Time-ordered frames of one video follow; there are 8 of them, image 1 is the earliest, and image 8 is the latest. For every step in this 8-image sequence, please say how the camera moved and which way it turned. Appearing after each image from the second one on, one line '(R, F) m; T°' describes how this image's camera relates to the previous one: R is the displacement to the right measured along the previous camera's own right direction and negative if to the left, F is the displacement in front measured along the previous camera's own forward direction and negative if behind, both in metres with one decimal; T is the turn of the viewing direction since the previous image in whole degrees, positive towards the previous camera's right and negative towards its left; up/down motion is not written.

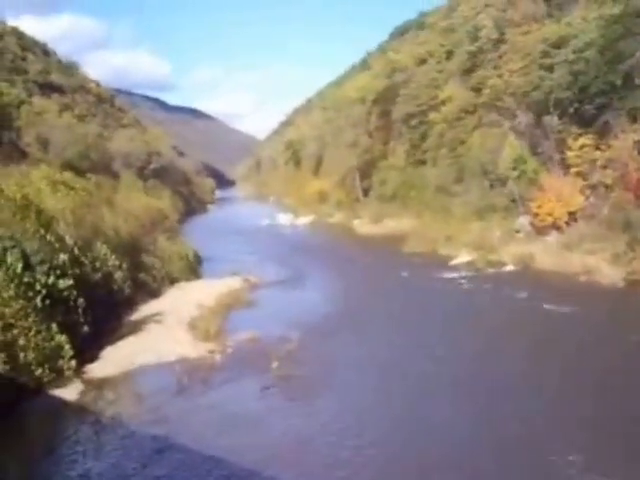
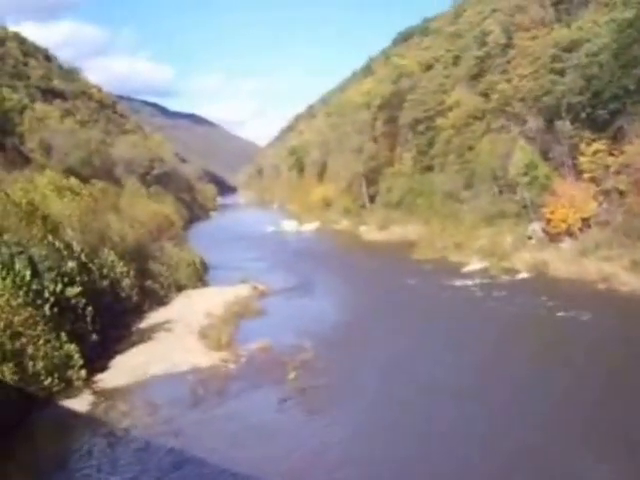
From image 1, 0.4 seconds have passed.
(-0.1, +0.2) m; 0°
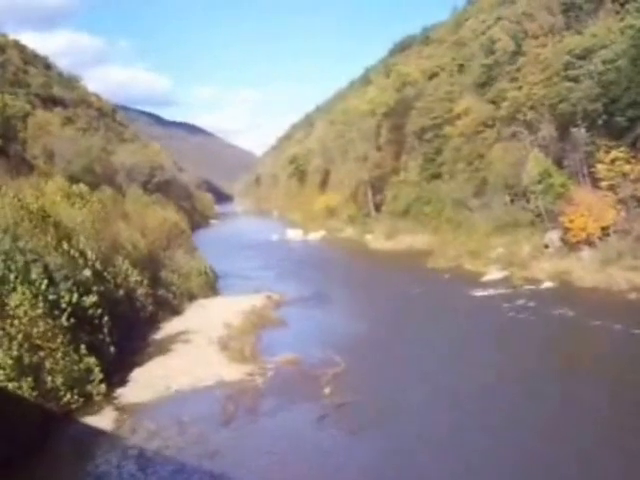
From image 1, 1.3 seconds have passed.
(-0.3, +0.3) m; 0°
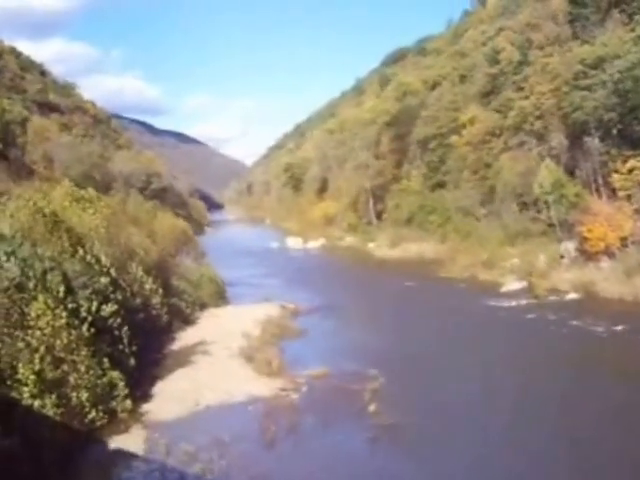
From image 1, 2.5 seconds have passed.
(-0.3, +0.3) m; +1°
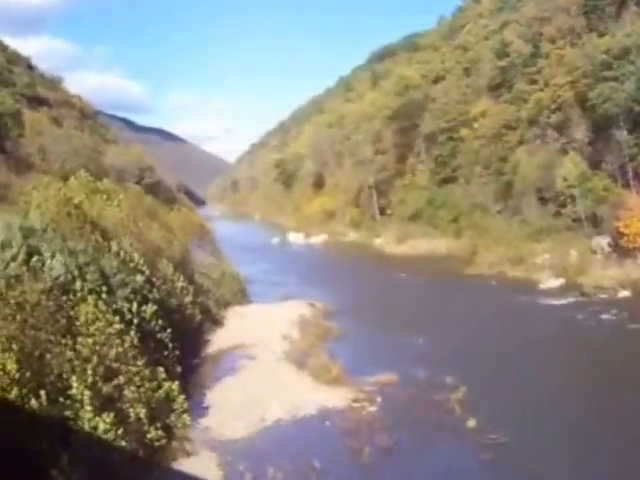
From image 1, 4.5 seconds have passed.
(-0.6, +0.5) m; +1°
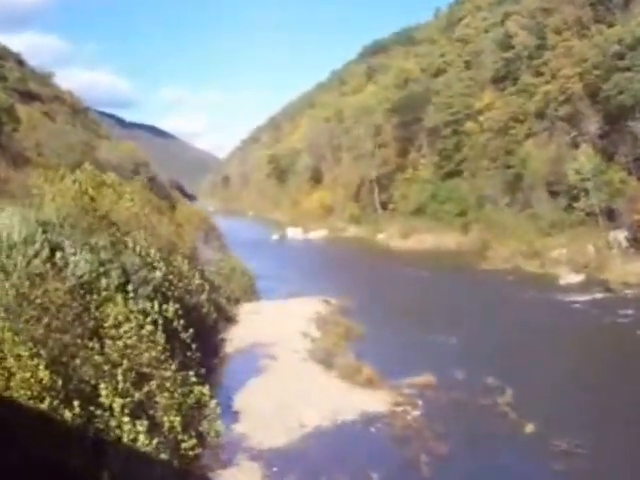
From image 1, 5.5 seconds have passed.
(-0.3, +0.3) m; +1°
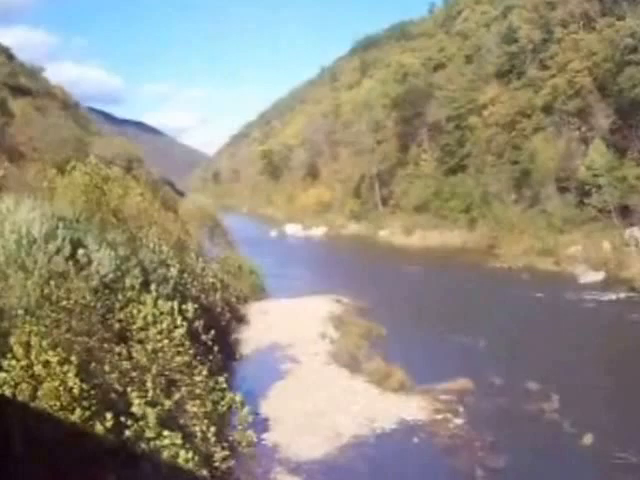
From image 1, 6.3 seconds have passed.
(-0.3, +0.4) m; +1°
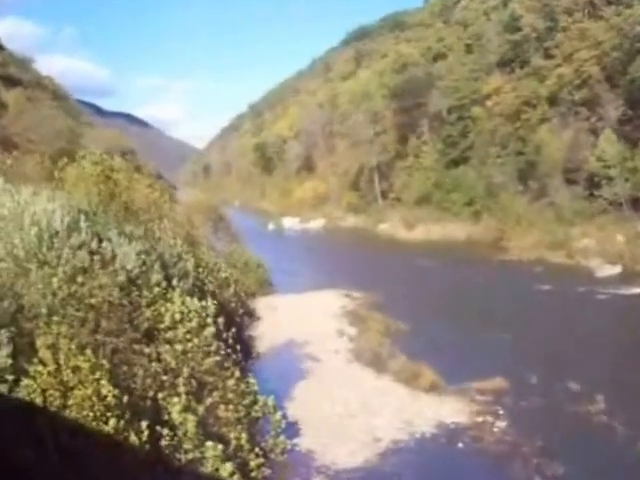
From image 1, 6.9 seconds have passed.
(-0.2, +0.3) m; +1°
